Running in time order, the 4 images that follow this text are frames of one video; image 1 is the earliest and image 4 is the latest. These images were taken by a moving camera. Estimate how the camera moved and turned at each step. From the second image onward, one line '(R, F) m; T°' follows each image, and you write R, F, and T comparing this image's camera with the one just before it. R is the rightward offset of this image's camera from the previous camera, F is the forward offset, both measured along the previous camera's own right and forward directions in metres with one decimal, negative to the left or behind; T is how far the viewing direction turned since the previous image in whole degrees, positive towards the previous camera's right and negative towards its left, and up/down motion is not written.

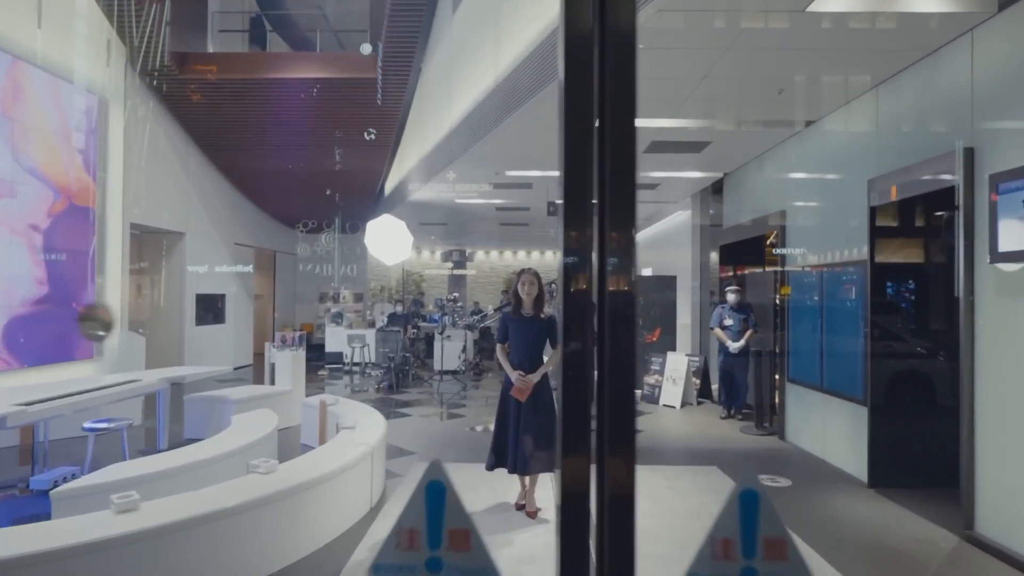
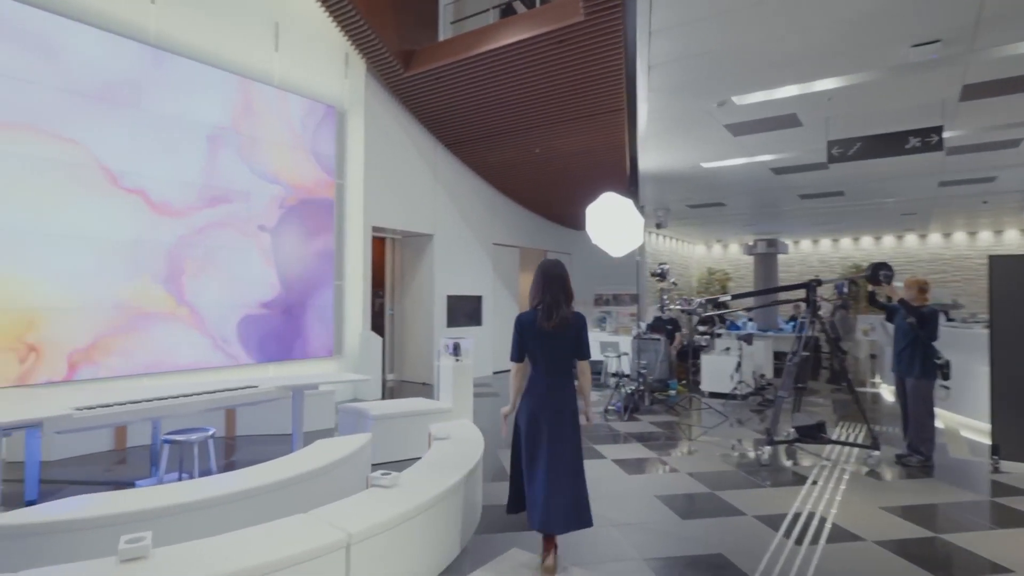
(+1.0, +2.3) m; -34°
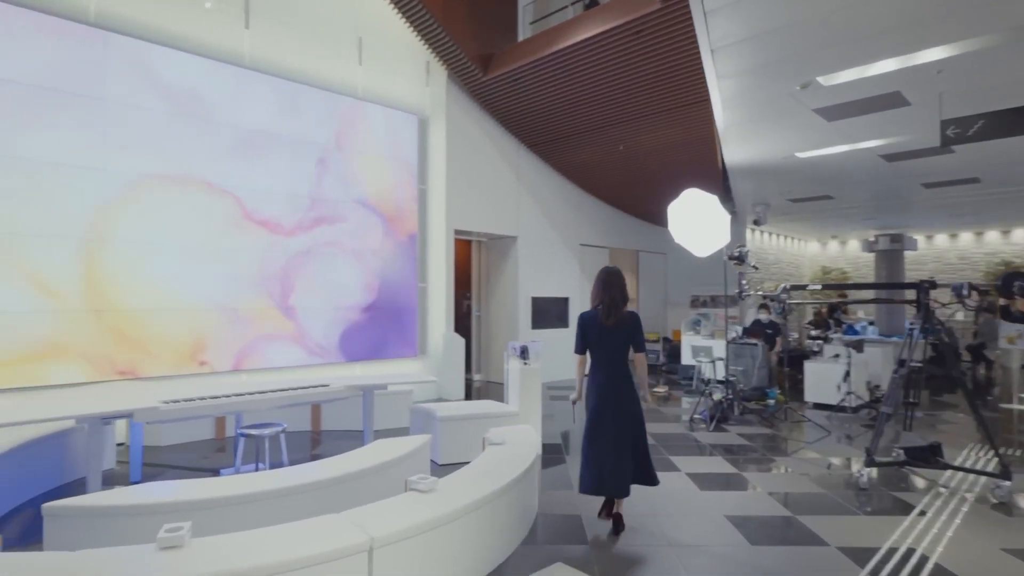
(+0.3, +0.1) m; -11°
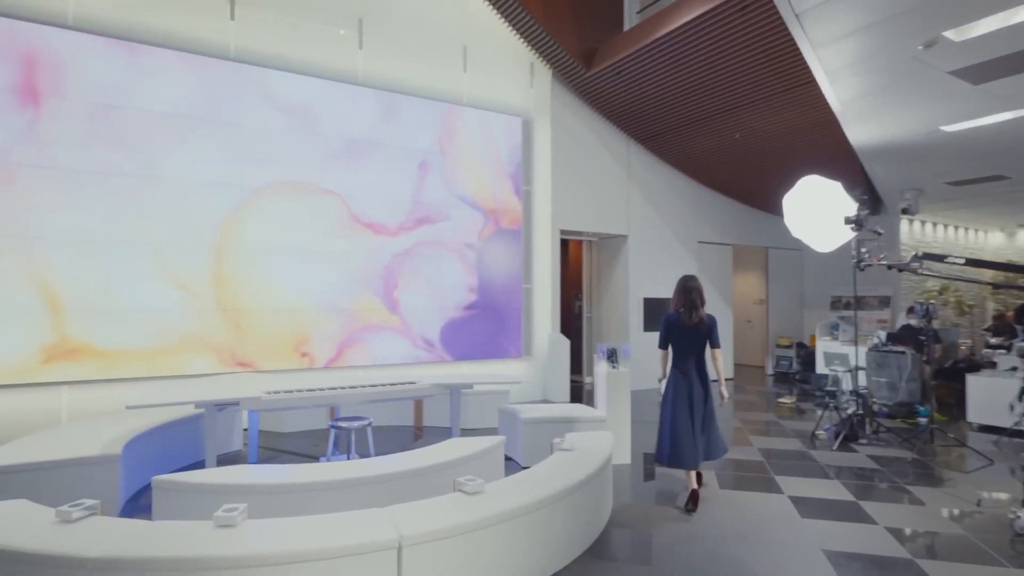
(+0.4, +0.1) m; -14°
